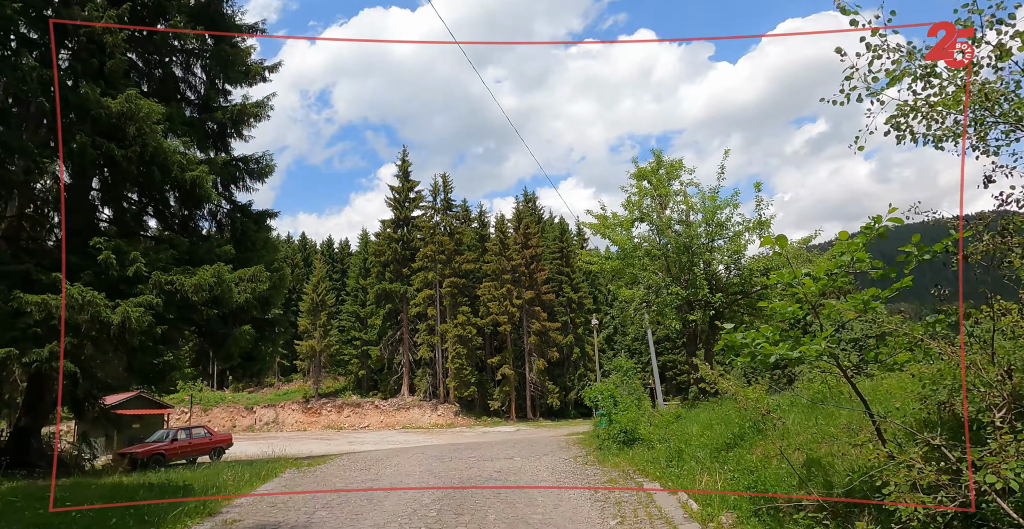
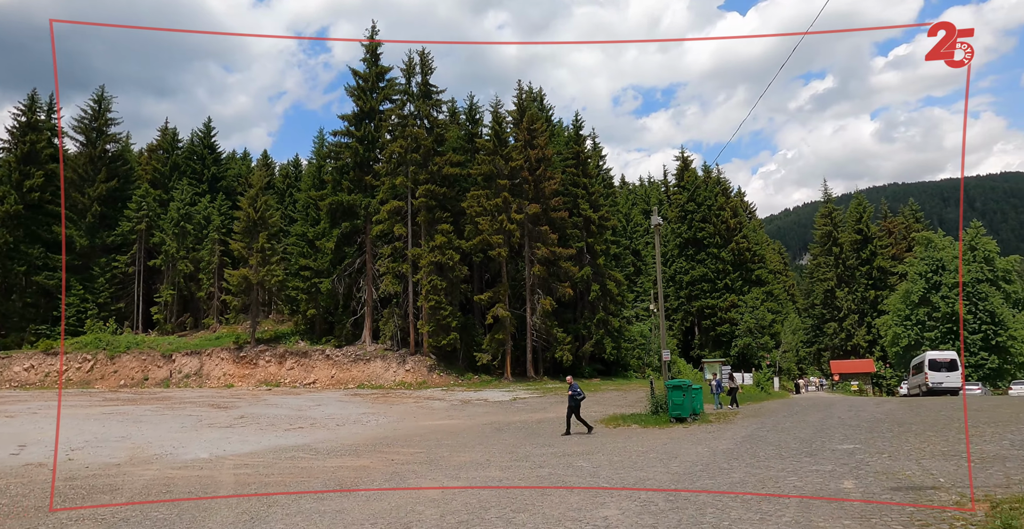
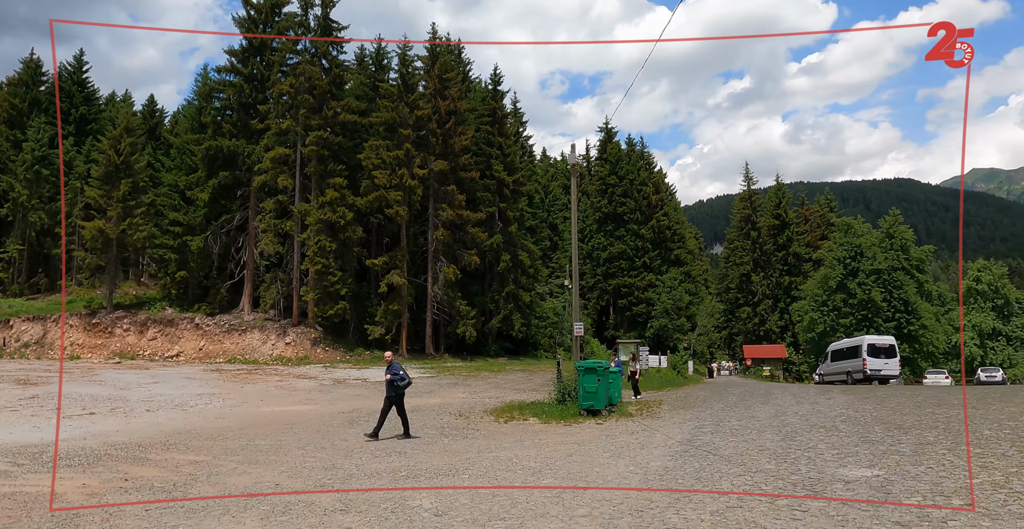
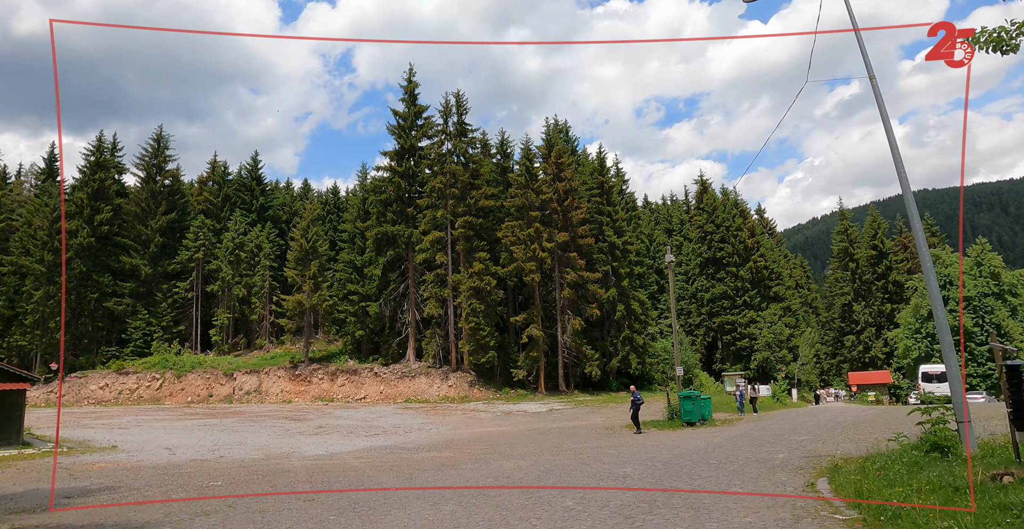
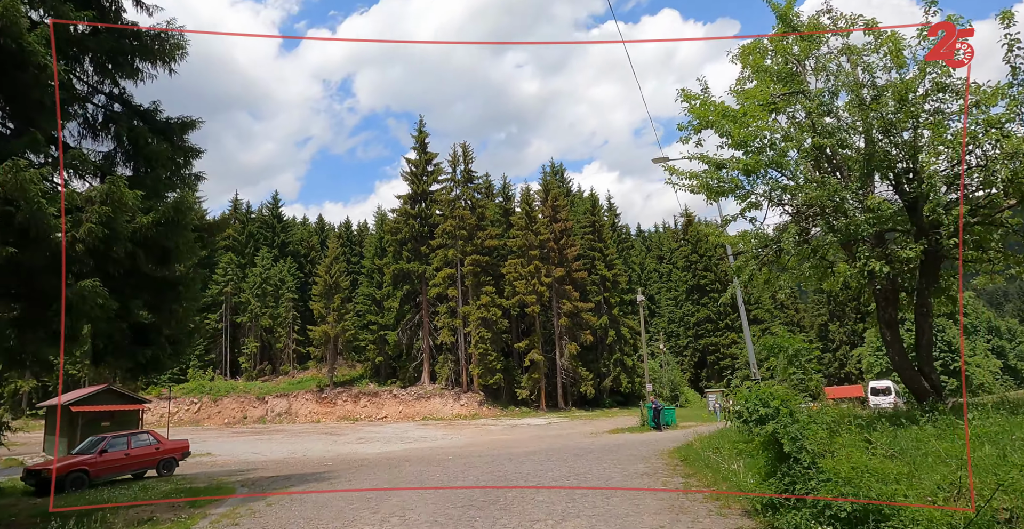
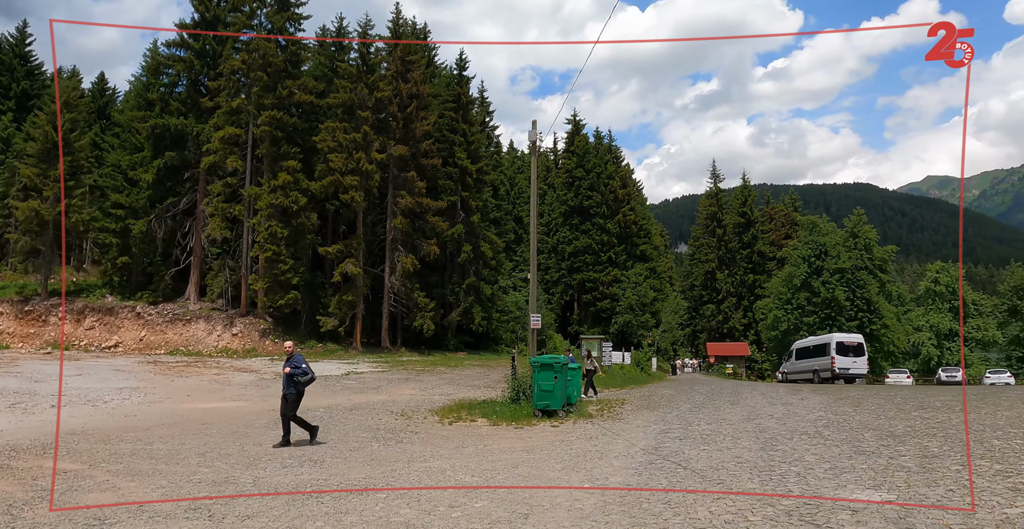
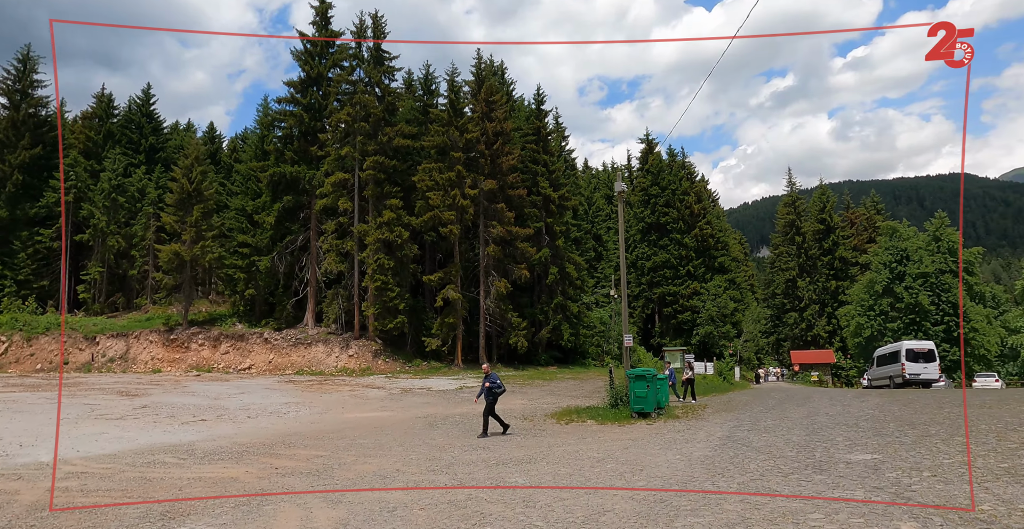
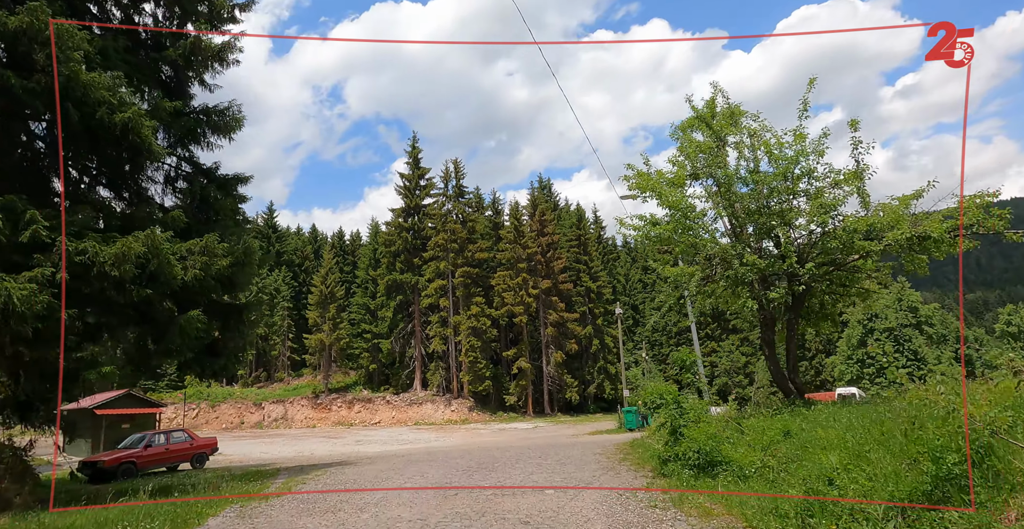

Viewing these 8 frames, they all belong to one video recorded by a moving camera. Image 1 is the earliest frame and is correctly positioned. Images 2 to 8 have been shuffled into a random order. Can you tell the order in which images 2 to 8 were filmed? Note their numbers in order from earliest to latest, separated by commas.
8, 5, 4, 2, 7, 3, 6
